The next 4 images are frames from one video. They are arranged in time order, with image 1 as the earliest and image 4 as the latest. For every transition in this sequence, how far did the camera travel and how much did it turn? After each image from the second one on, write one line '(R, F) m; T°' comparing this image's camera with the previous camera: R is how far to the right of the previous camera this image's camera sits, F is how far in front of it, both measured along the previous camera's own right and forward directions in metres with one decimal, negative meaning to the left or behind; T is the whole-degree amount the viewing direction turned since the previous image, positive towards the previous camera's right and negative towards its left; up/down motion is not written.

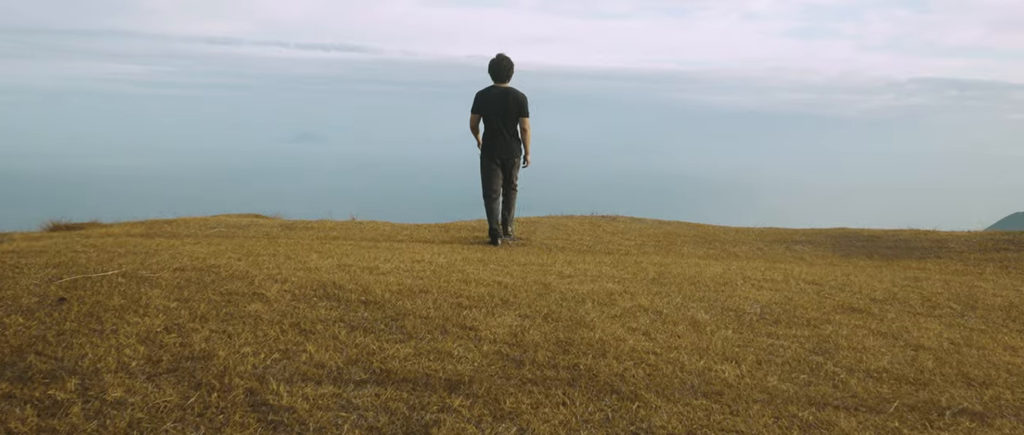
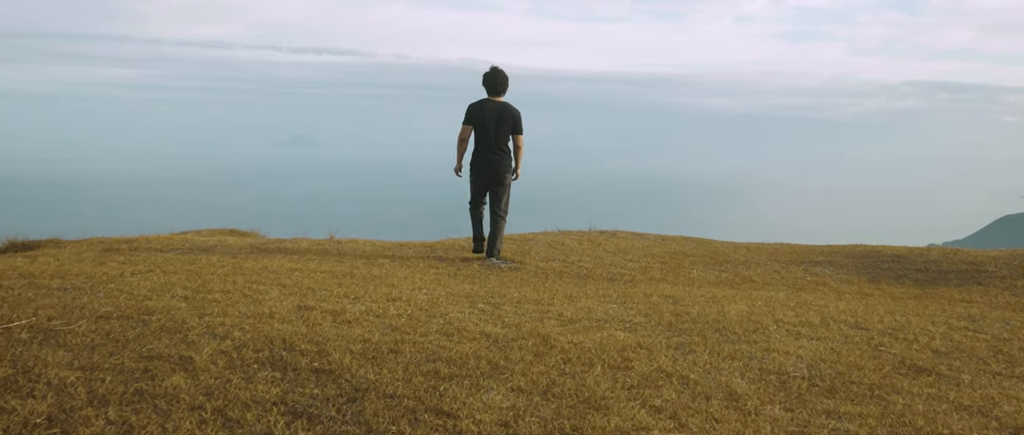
(0.0, +1.0) m; 0°
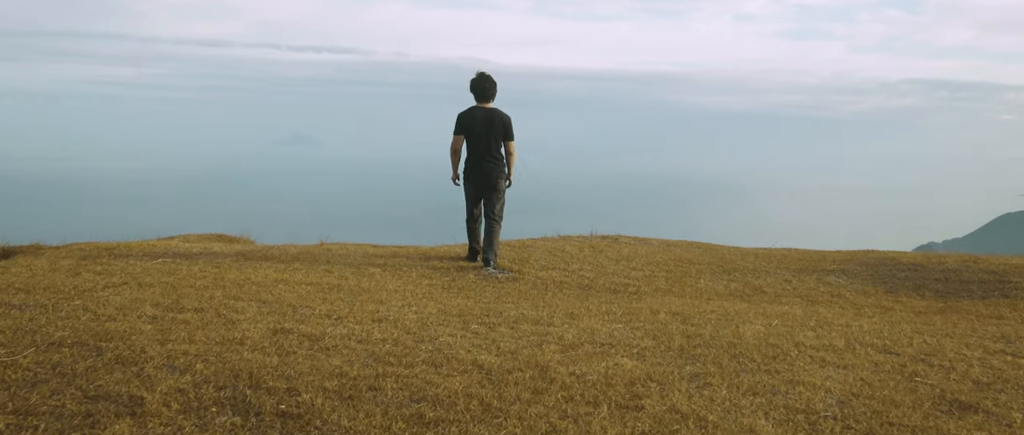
(0.0, +0.5) m; 0°
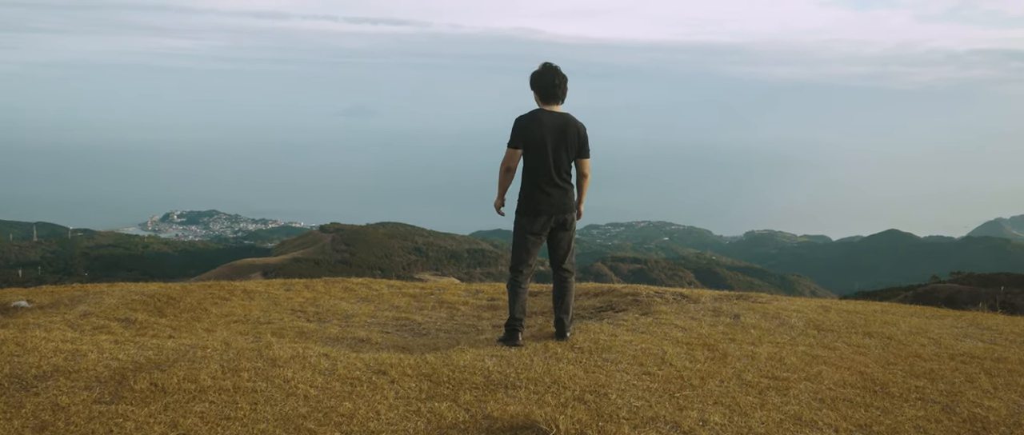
(-0.1, +4.3) m; -3°
